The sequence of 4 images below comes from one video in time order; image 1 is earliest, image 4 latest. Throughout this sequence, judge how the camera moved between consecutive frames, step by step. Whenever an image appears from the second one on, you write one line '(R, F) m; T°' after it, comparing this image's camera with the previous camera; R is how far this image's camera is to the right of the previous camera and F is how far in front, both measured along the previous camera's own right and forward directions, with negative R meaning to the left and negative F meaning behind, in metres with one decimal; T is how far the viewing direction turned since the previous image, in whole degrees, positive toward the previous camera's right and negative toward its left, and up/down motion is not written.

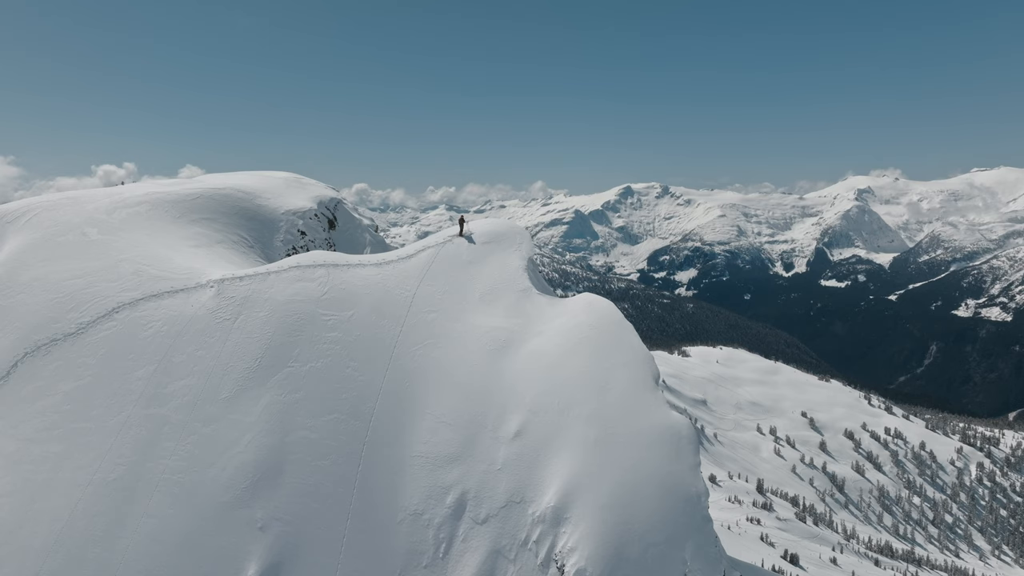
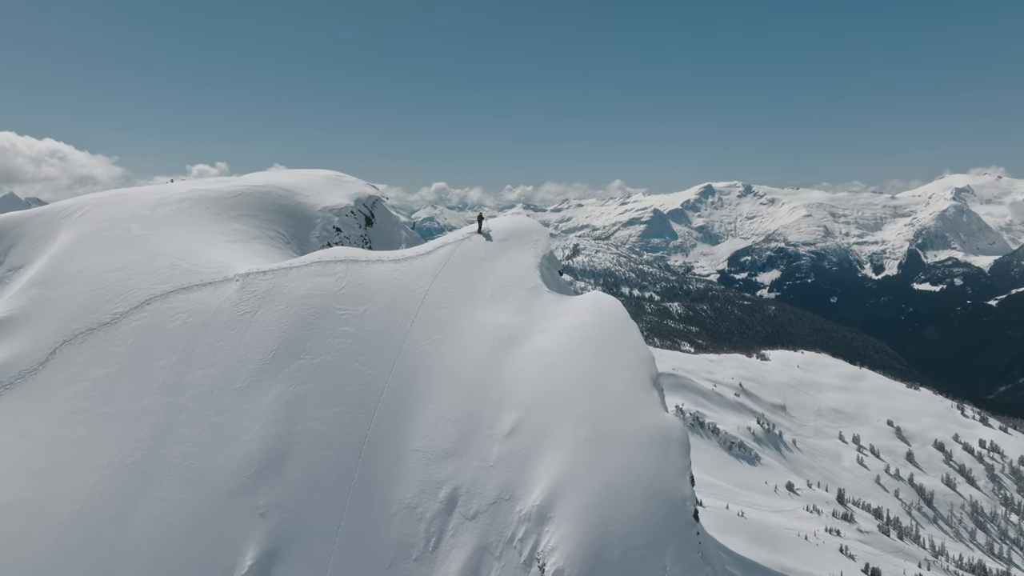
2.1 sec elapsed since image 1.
(+1.9, +0.2) m; -4°
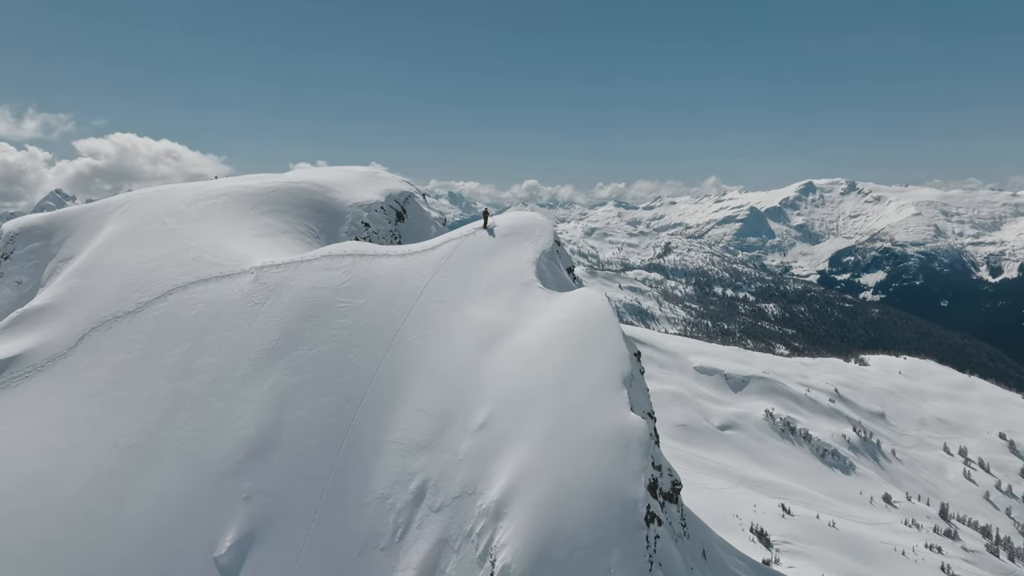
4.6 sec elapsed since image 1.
(+3.3, +0.2) m; -4°
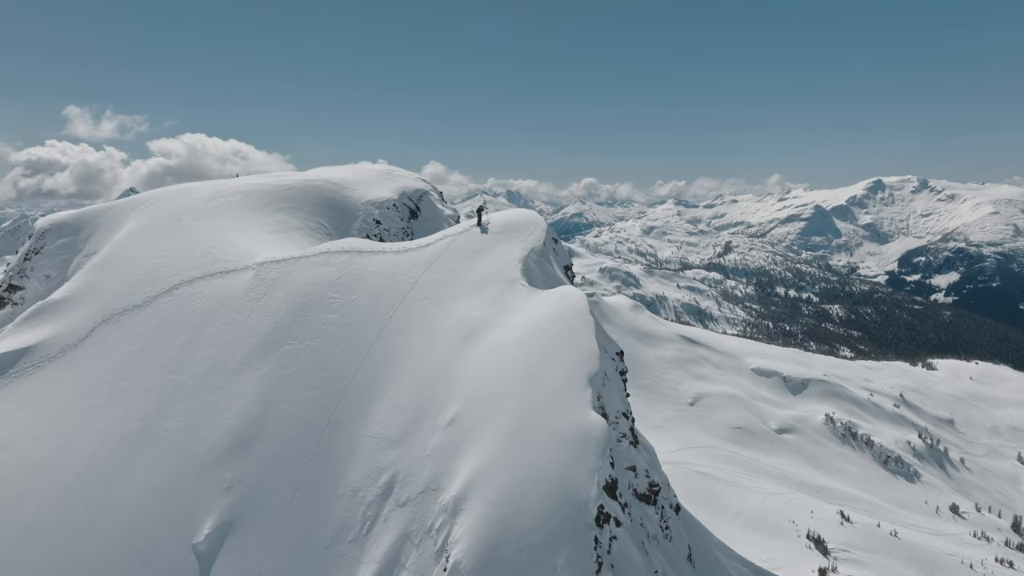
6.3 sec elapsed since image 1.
(+2.6, +0.1) m; -2°
